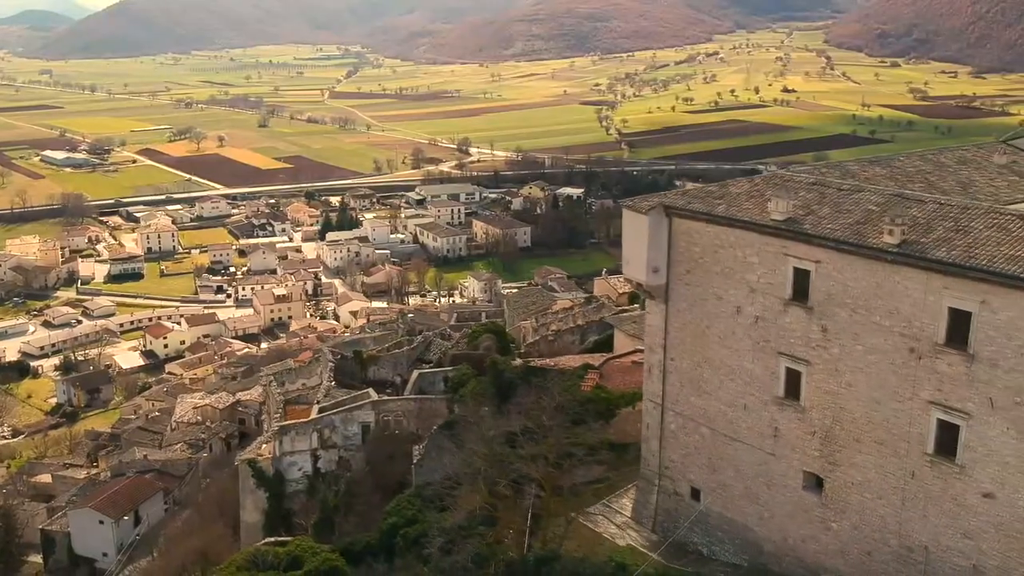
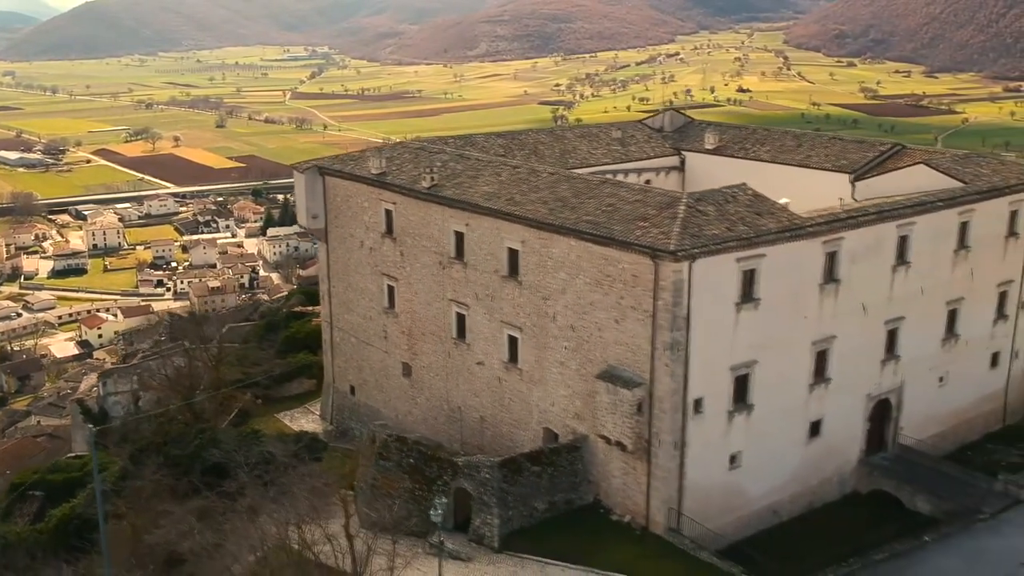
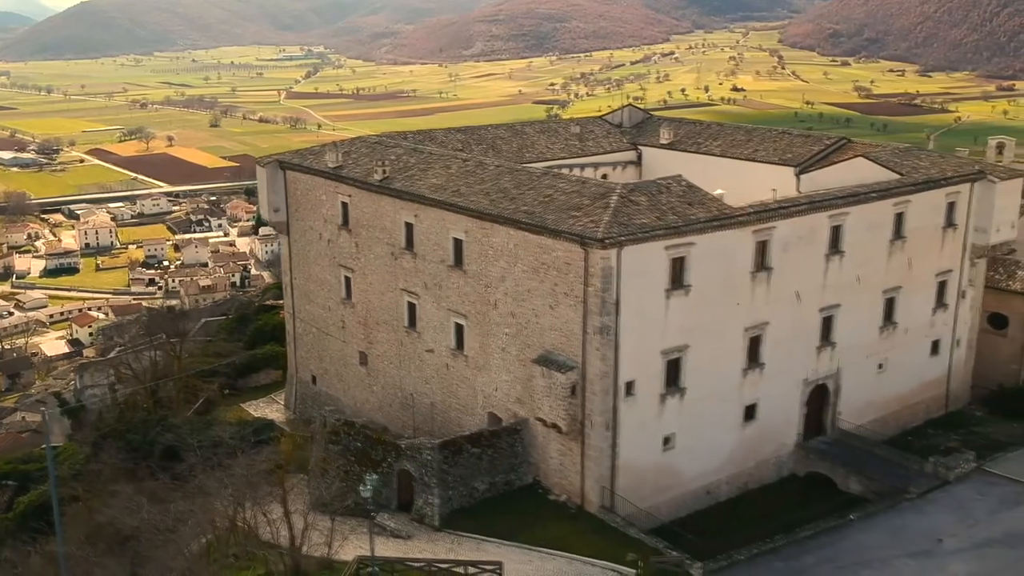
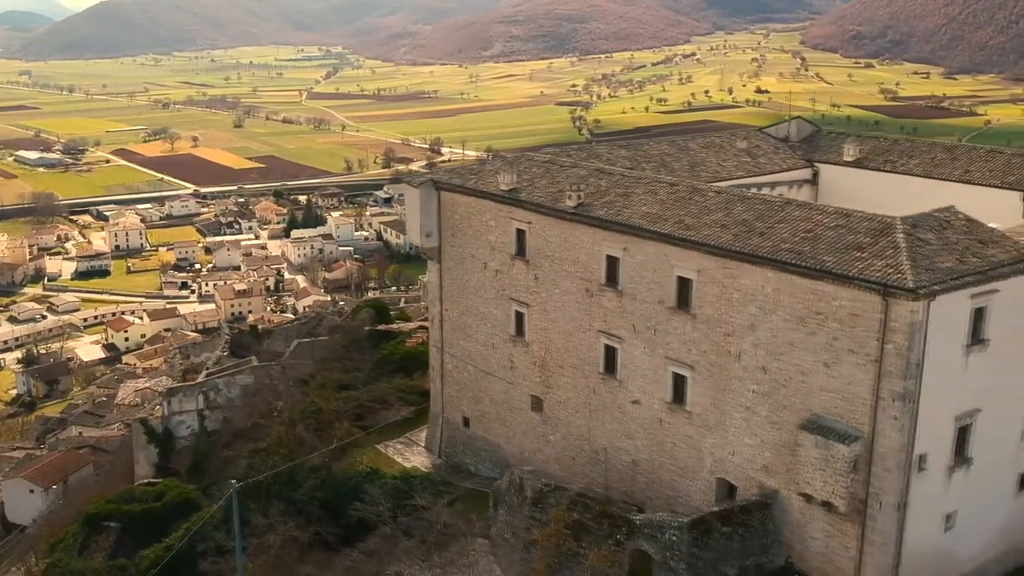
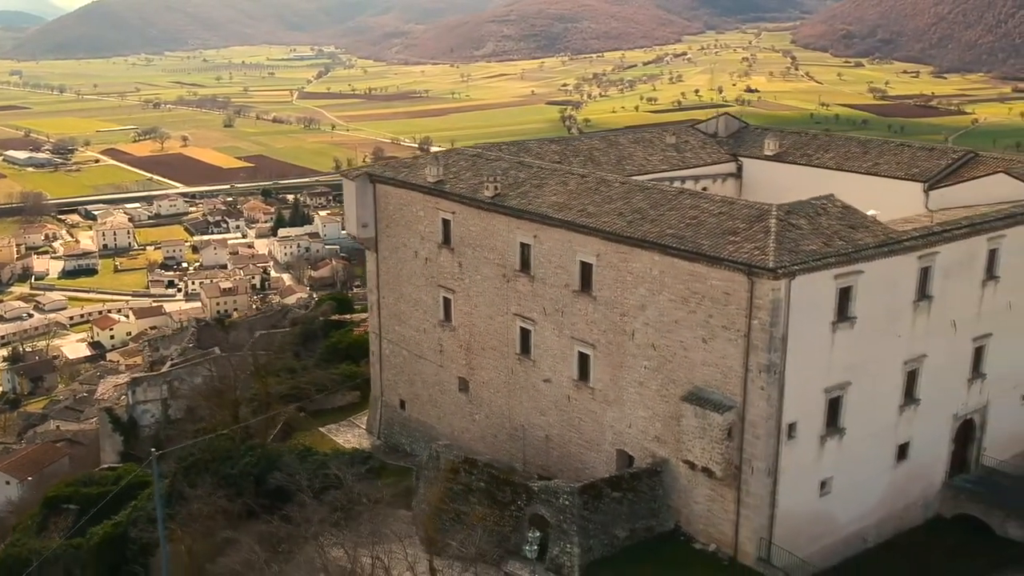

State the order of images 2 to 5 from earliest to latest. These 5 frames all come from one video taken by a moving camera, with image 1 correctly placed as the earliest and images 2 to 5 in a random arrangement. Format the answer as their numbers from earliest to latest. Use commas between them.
4, 5, 2, 3
